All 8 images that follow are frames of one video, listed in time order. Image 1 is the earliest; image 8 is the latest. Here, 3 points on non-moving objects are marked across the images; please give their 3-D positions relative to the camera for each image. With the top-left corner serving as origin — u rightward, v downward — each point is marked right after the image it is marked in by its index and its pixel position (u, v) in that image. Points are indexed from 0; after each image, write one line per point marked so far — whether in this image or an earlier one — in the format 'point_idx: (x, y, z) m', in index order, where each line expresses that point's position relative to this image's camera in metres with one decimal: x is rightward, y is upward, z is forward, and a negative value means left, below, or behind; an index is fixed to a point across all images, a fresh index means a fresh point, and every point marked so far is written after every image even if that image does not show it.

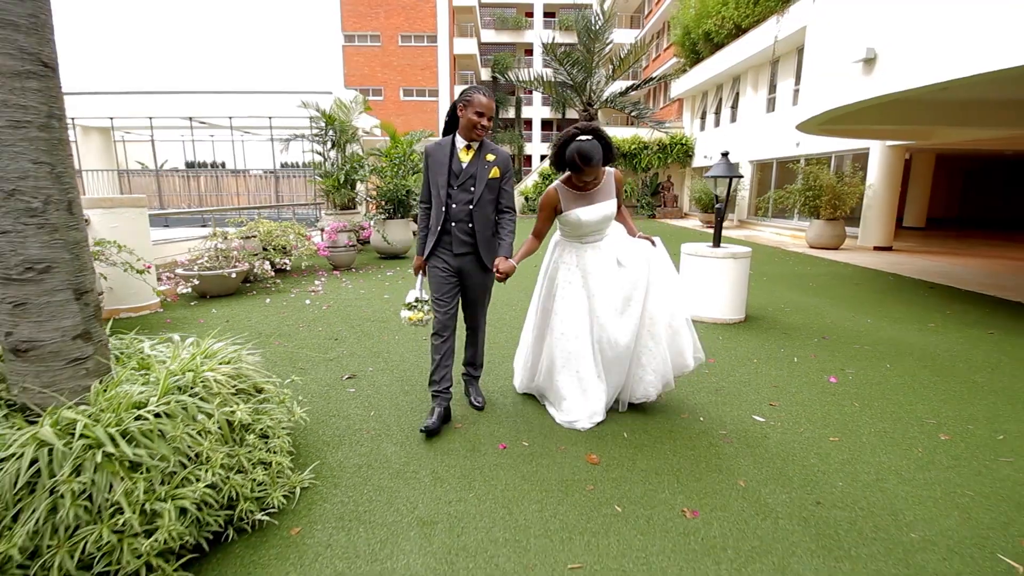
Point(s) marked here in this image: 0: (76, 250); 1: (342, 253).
0: (-1.4, +0.1, +1.6) m
1: (-2.3, +0.5, +6.9) m
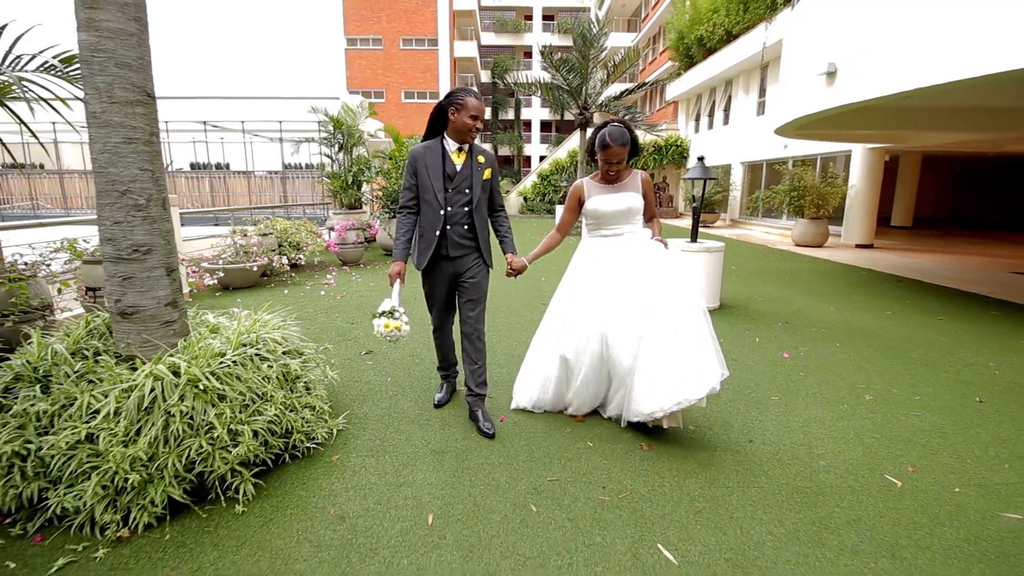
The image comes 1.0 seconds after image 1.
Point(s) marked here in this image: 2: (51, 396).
0: (-1.4, +0.2, +2.1) m
1: (-2.3, +0.6, +7.4) m
2: (-1.7, -0.4, +1.9) m
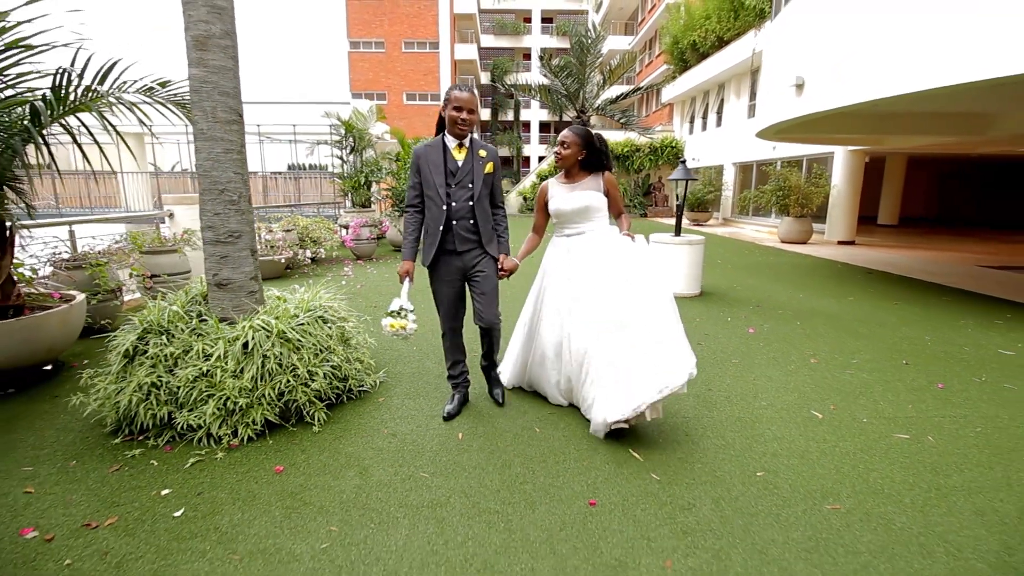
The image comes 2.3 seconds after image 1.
0: (-1.4, +0.3, +2.7) m
1: (-2.3, +0.7, +8.0) m
2: (-1.6, -0.3, +2.5) m
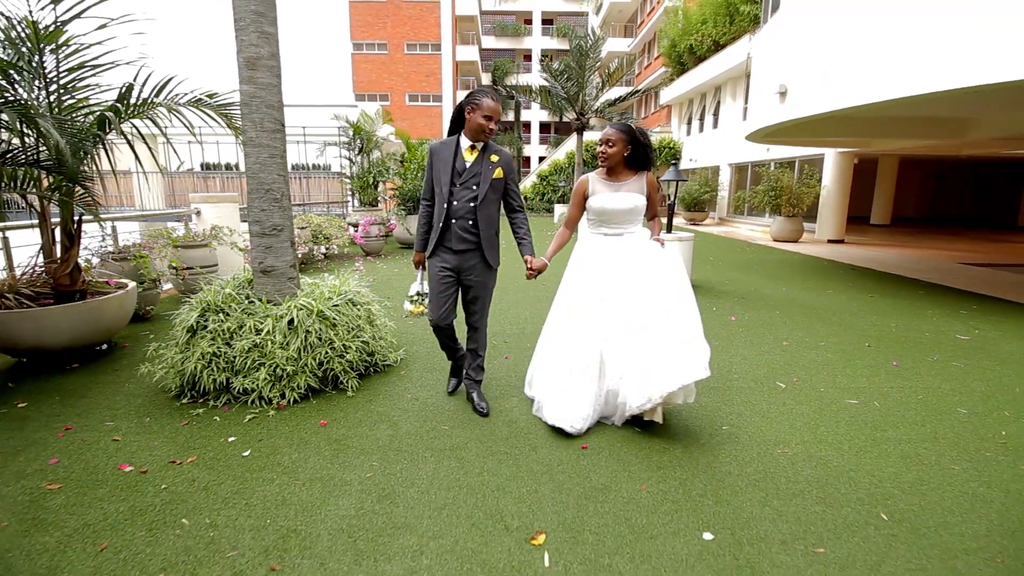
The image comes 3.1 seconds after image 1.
0: (-1.3, +0.4, +3.1) m
1: (-2.3, +0.8, +8.4) m
2: (-1.6, -0.2, +2.9) m
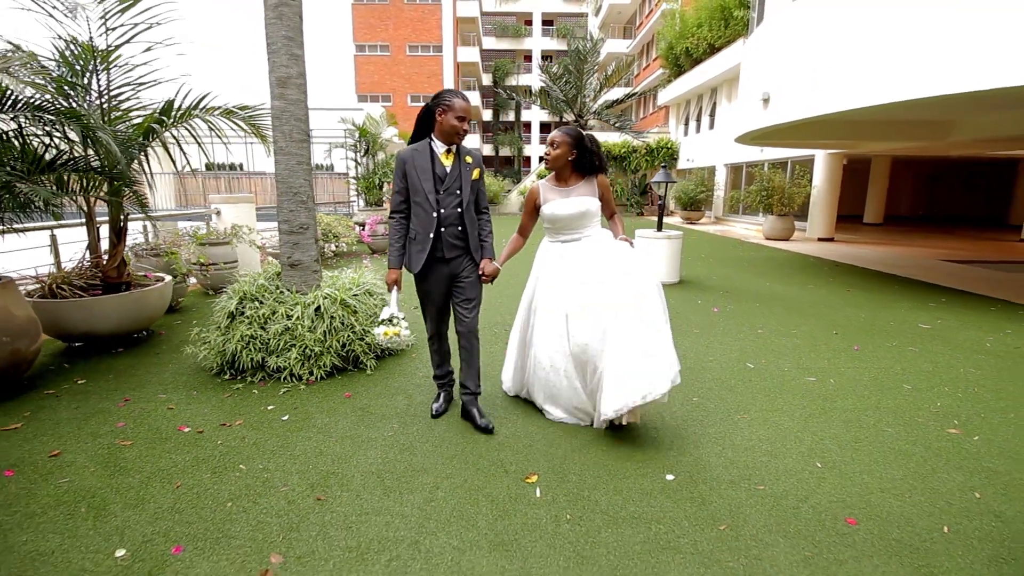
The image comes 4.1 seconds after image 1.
0: (-1.4, +0.5, +3.5) m
1: (-2.3, +0.8, +8.8) m
2: (-1.6, -0.1, +3.3) m
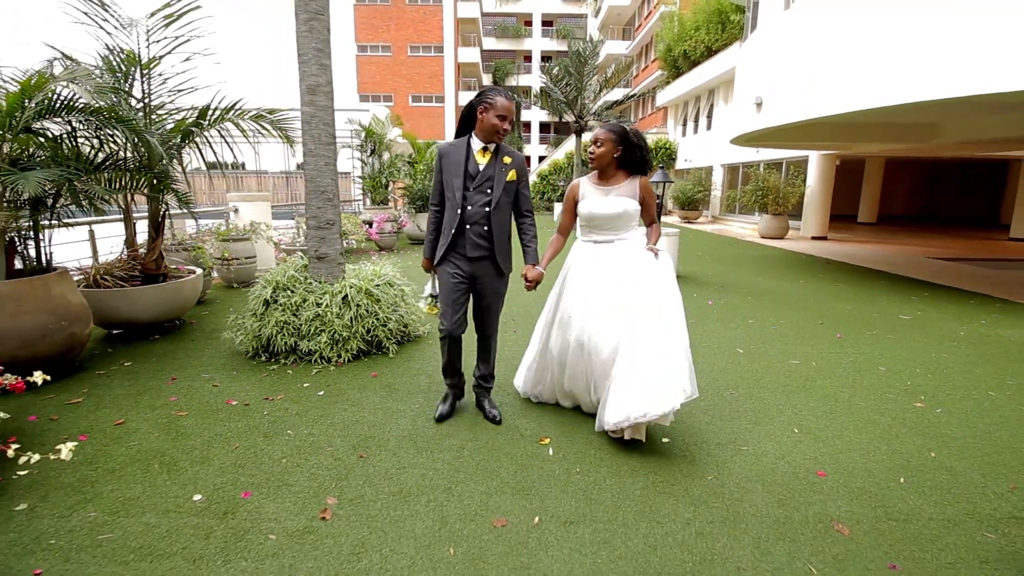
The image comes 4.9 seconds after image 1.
0: (-1.3, +0.5, +3.8) m
1: (-2.2, +0.9, +9.1) m
2: (-1.5, -0.1, +3.6) m
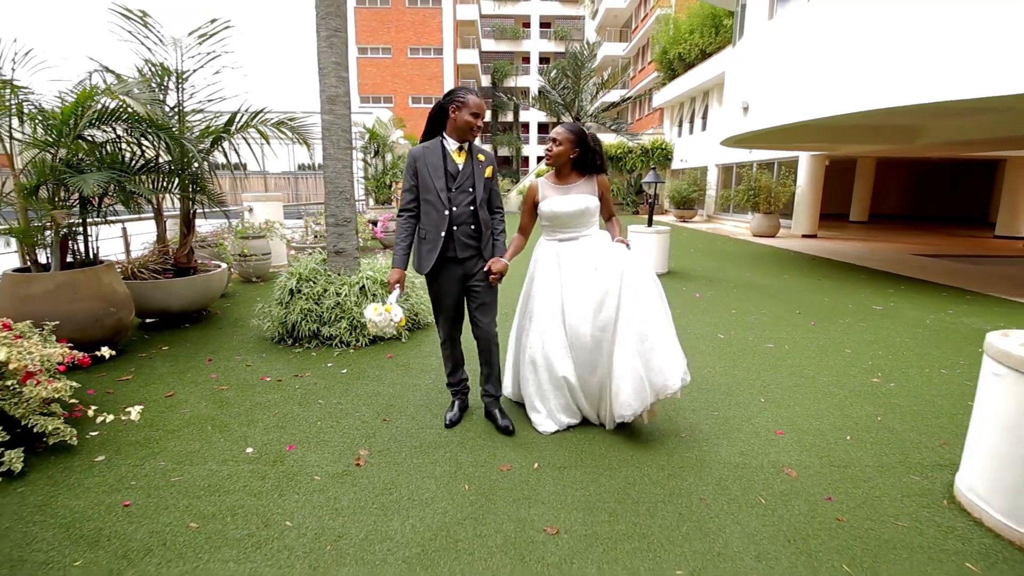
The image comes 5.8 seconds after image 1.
0: (-1.3, +0.6, +4.1) m
1: (-2.2, +1.0, +9.4) m
2: (-1.5, 0.0, +3.9) m
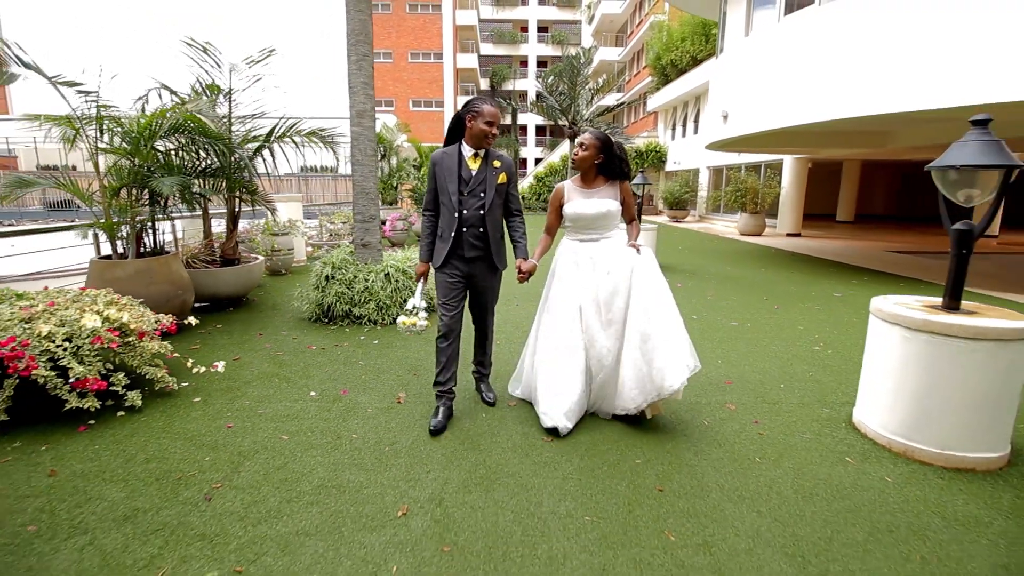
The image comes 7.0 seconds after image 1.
0: (-1.2, +0.7, +4.8) m
1: (-2.2, +1.1, +10.1) m
2: (-1.5, +0.1, +4.6) m
